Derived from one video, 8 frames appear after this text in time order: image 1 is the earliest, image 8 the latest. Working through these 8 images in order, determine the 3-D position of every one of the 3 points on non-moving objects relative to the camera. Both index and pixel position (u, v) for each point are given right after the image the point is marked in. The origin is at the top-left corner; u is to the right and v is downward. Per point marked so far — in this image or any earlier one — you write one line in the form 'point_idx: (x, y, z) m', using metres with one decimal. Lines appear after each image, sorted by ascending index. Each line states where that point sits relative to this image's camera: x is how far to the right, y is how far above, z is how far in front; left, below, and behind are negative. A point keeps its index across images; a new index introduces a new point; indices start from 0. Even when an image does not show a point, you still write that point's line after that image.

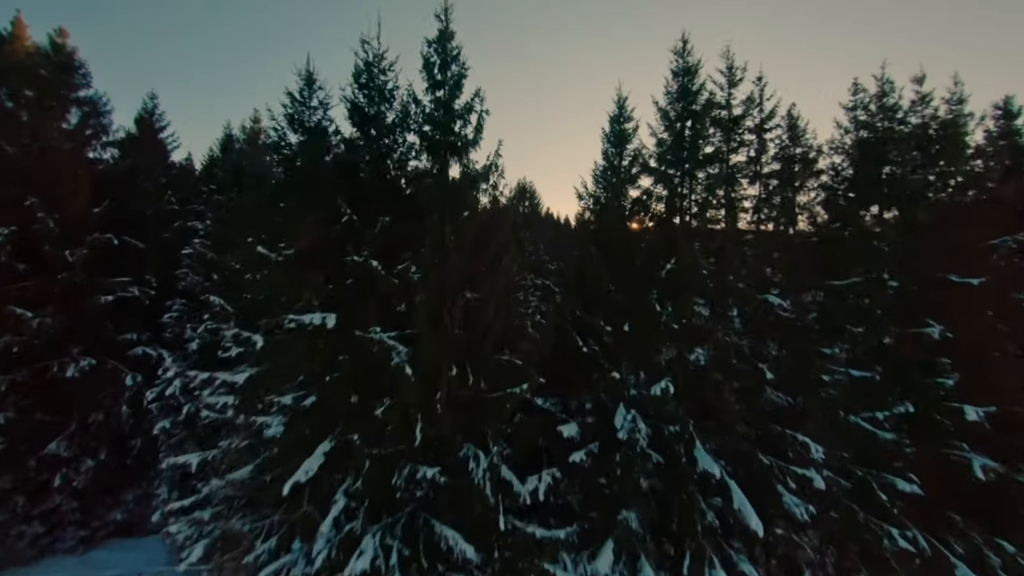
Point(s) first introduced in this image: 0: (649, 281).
0: (+3.3, +0.2, +8.6) m
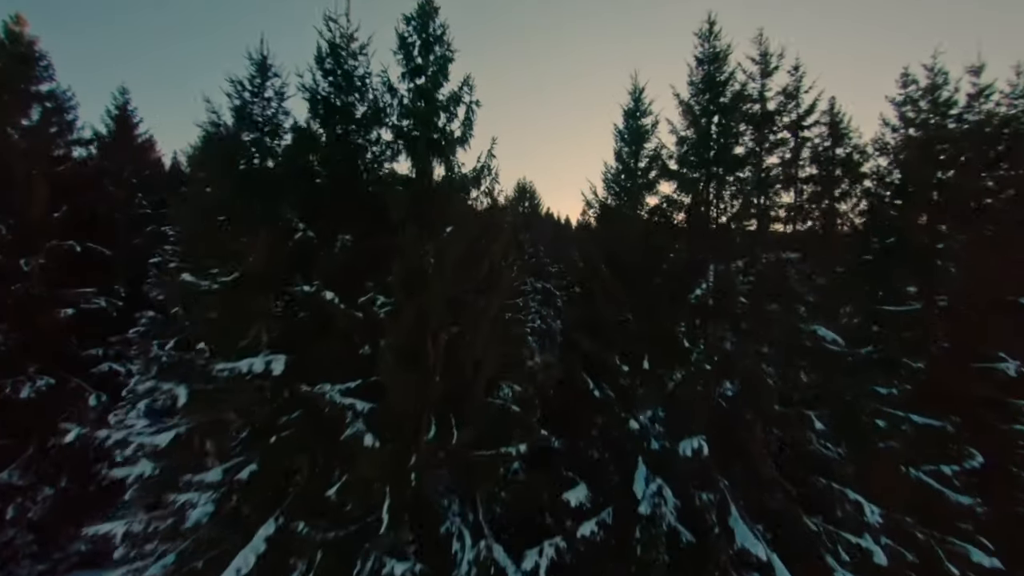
0: (+3.2, -0.4, +7.1) m
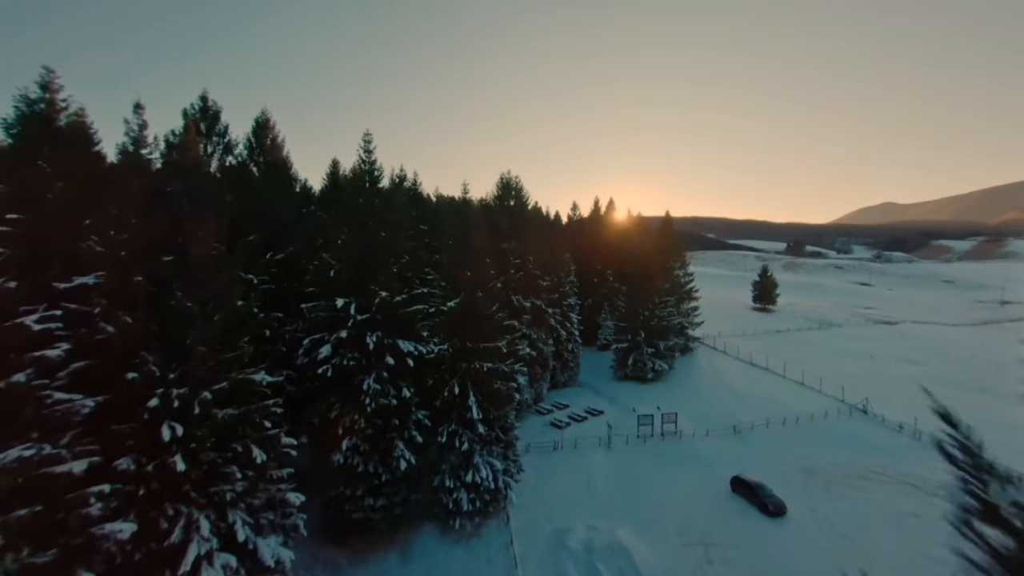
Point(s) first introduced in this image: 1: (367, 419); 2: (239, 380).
0: (+2.7, -3.4, -0.3) m
1: (-7.4, -6.7, +18.5) m
2: (-10.7, -3.6, +14.3) m
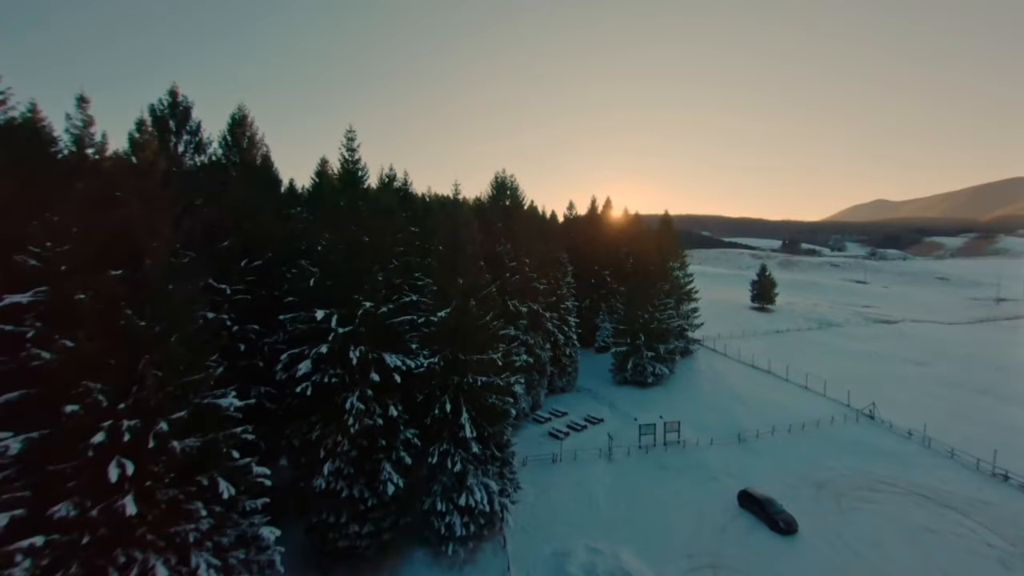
0: (+2.7, -3.9, -1.6) m
1: (-7.6, -7.2, +17.1) m
2: (-10.8, -4.1, +12.8) m
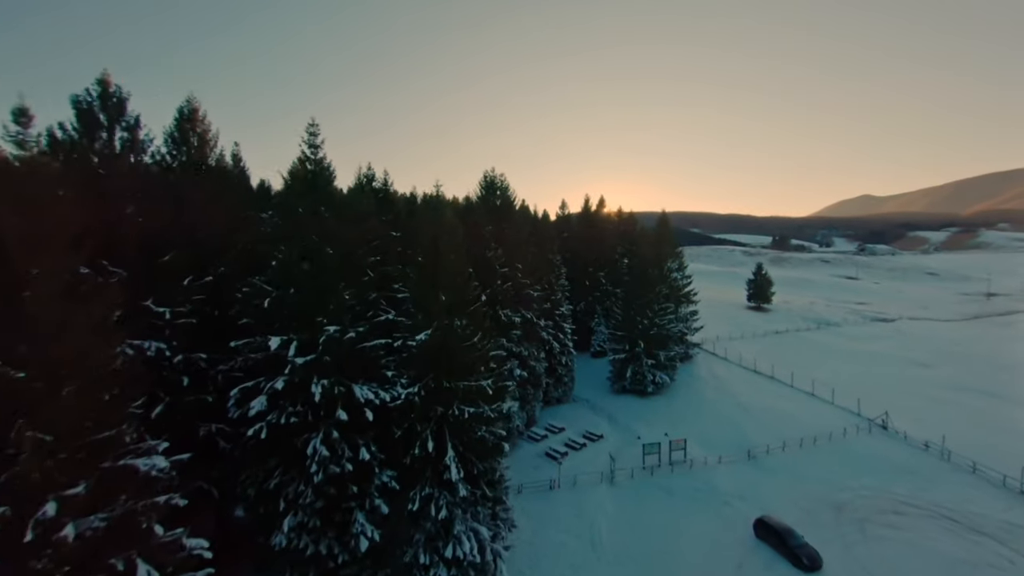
0: (+2.8, -4.7, -4.0) m
1: (-7.9, -8.1, +14.5) m
2: (-11.1, -5.1, +10.2) m
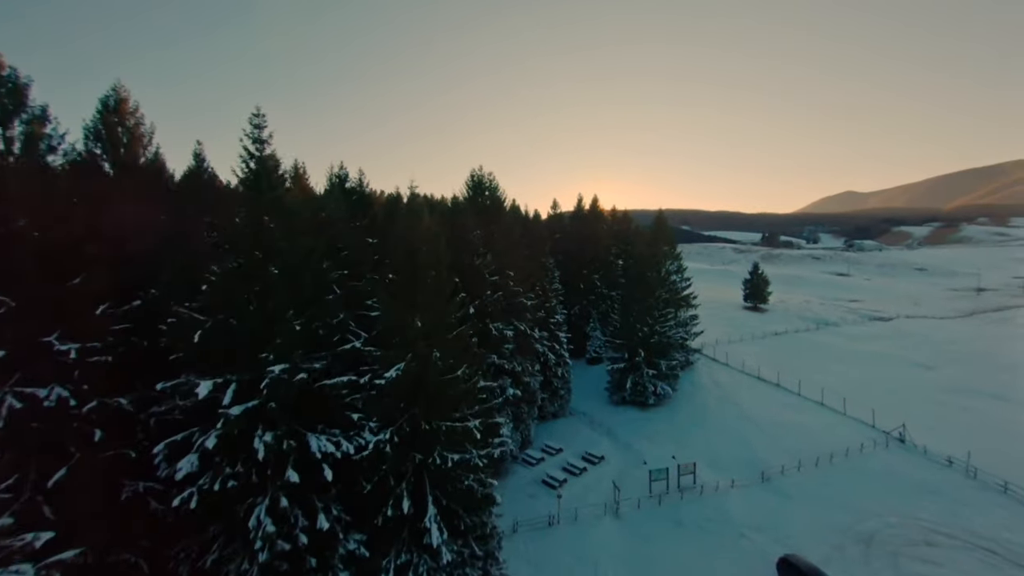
0: (+3.0, -5.6, -6.6) m
1: (-8.1, -9.1, +11.7) m
2: (-11.2, -6.1, +7.2) m
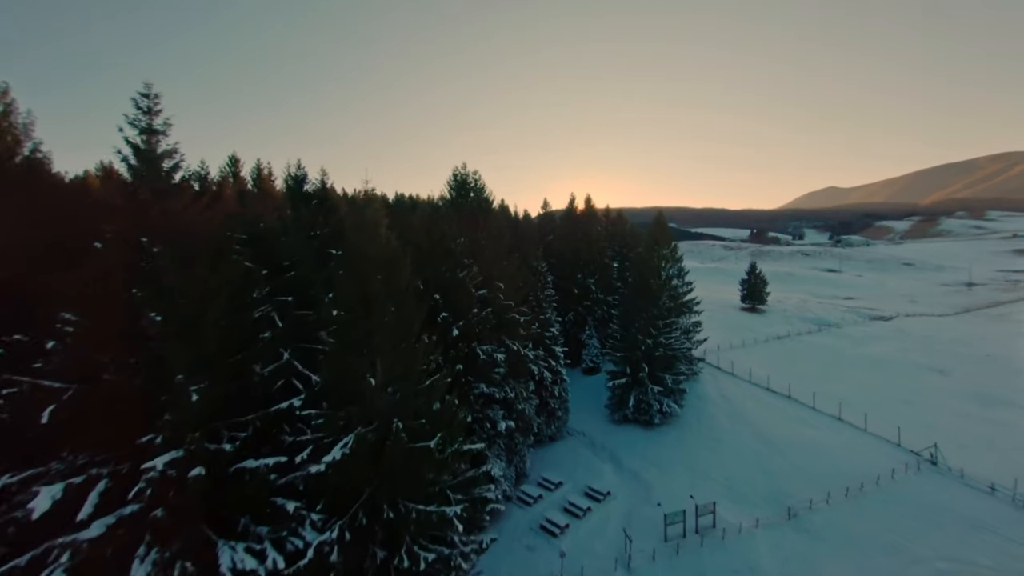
0: (+3.4, -6.7, -10.0) m
1: (-8.1, -10.3, +7.9) m
2: (-11.2, -7.4, +3.4) m
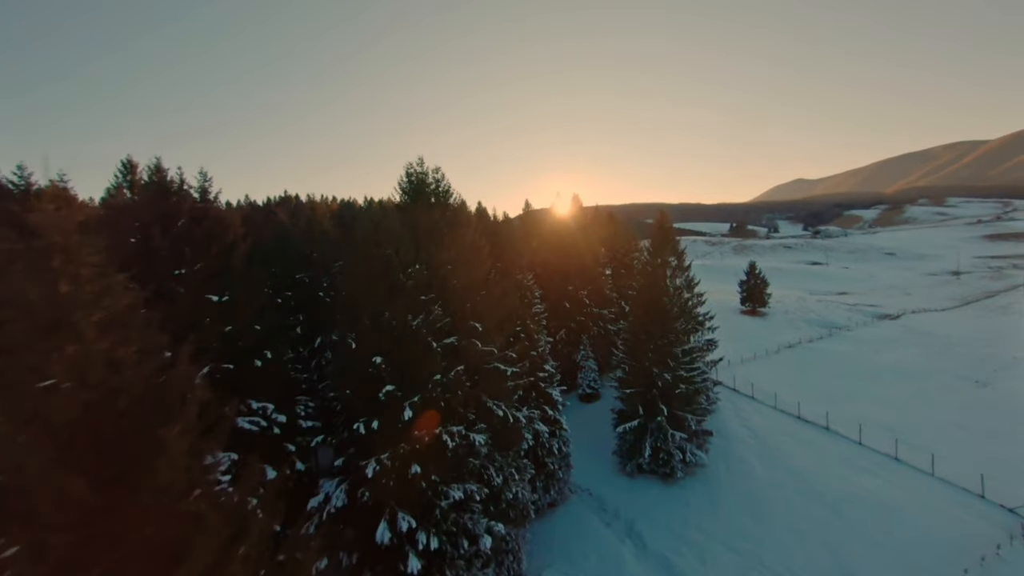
0: (+4.4, -8.6, -17.0) m
1: (-7.8, -12.8, +0.4) m
2: (-10.8, -10.0, -4.3) m
